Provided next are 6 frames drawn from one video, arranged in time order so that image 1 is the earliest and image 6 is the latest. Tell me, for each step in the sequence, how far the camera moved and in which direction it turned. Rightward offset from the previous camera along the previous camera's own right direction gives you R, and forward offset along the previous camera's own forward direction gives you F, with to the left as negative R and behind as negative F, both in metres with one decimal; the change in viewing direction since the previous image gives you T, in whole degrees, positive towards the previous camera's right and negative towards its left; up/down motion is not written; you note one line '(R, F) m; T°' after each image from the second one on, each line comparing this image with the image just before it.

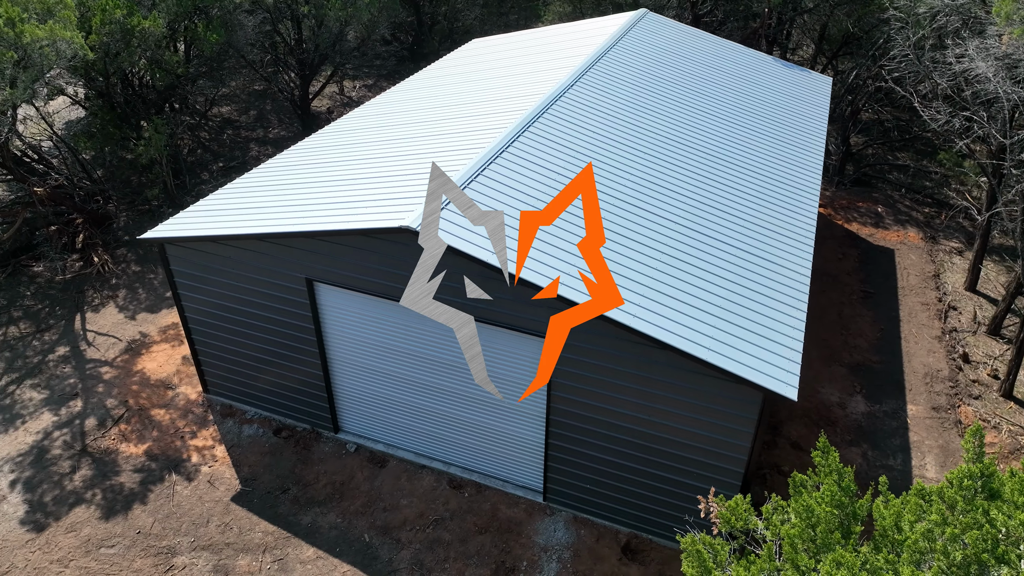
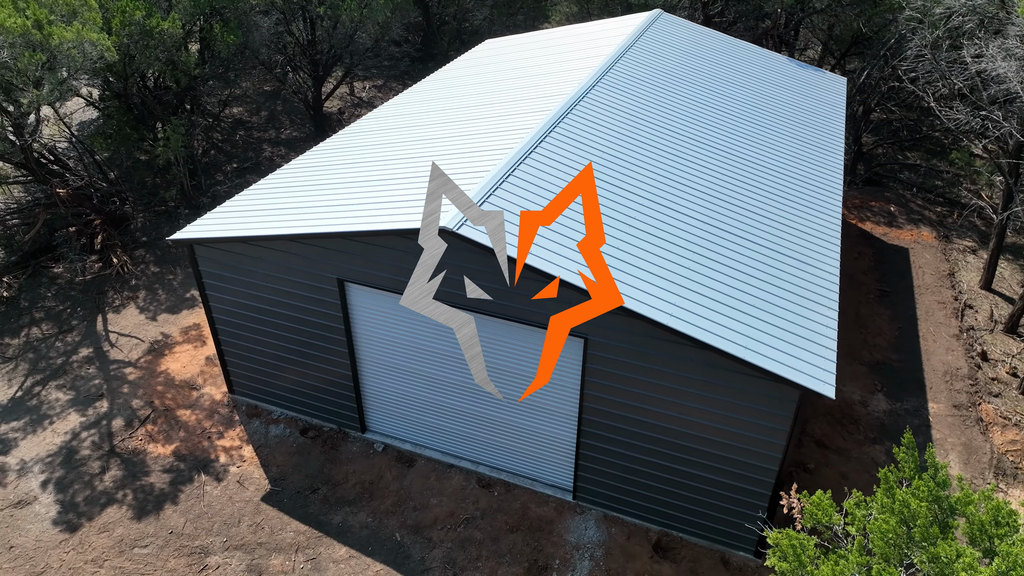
(-0.4, 0.0) m; 0°
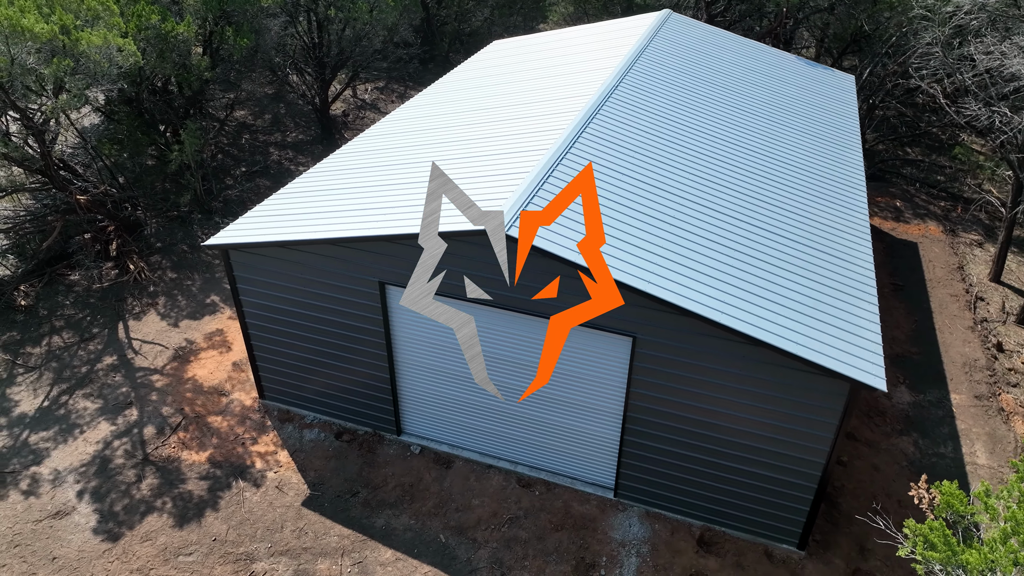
(-0.7, 0.0) m; +1°
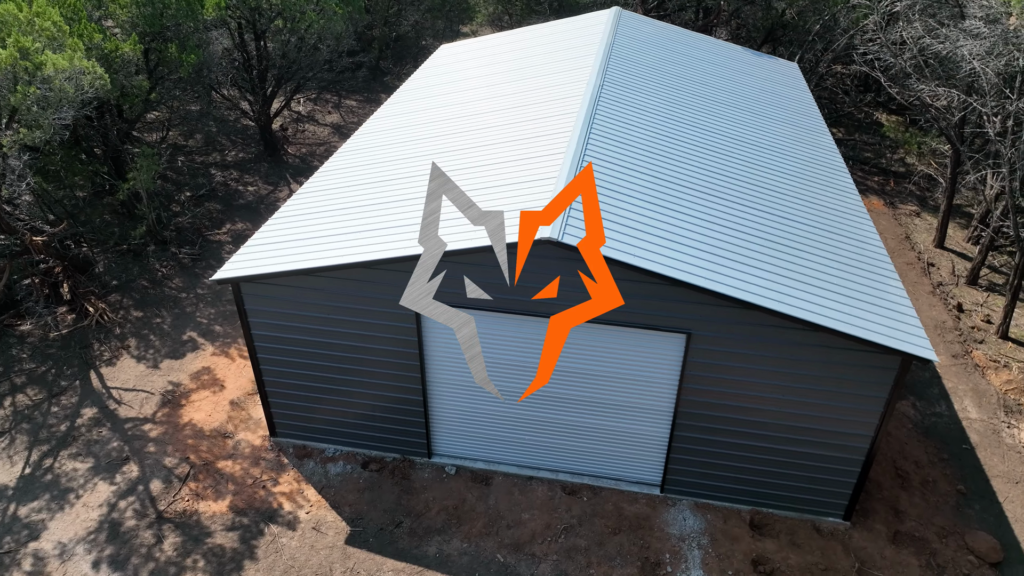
(-1.5, +0.3) m; +8°
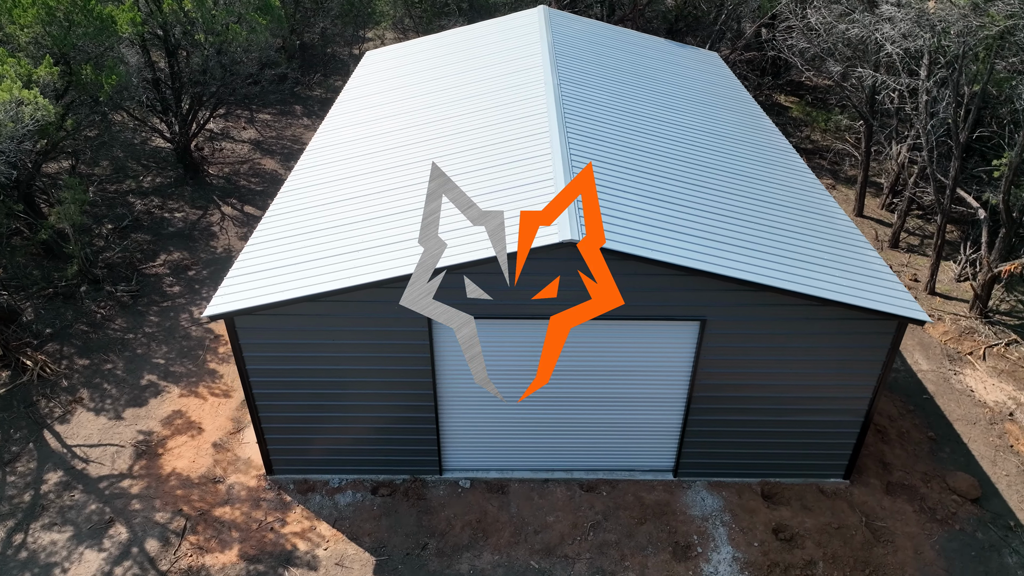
(-1.3, +0.2) m; +8°
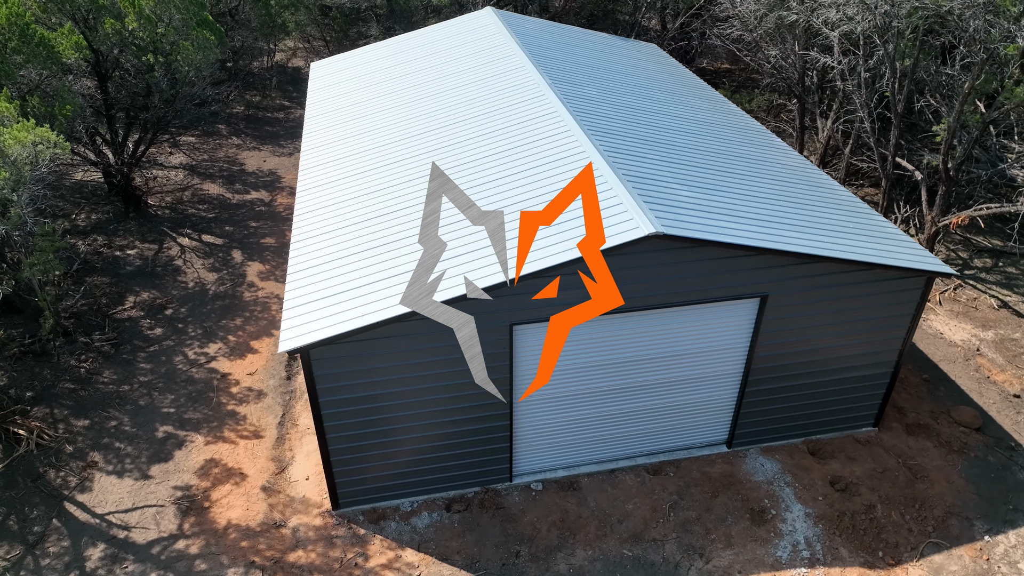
(-2.1, +0.1) m; +10°
